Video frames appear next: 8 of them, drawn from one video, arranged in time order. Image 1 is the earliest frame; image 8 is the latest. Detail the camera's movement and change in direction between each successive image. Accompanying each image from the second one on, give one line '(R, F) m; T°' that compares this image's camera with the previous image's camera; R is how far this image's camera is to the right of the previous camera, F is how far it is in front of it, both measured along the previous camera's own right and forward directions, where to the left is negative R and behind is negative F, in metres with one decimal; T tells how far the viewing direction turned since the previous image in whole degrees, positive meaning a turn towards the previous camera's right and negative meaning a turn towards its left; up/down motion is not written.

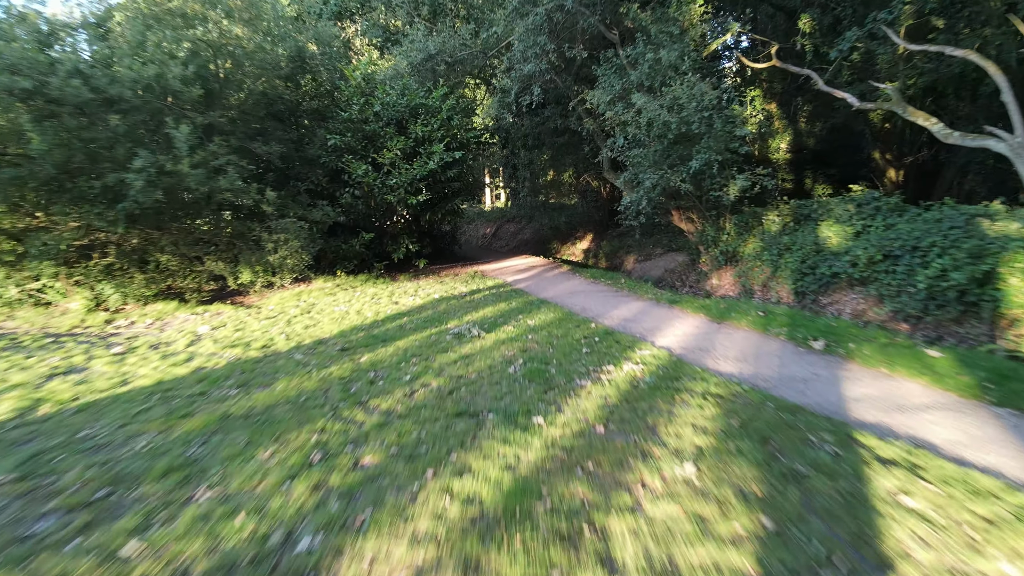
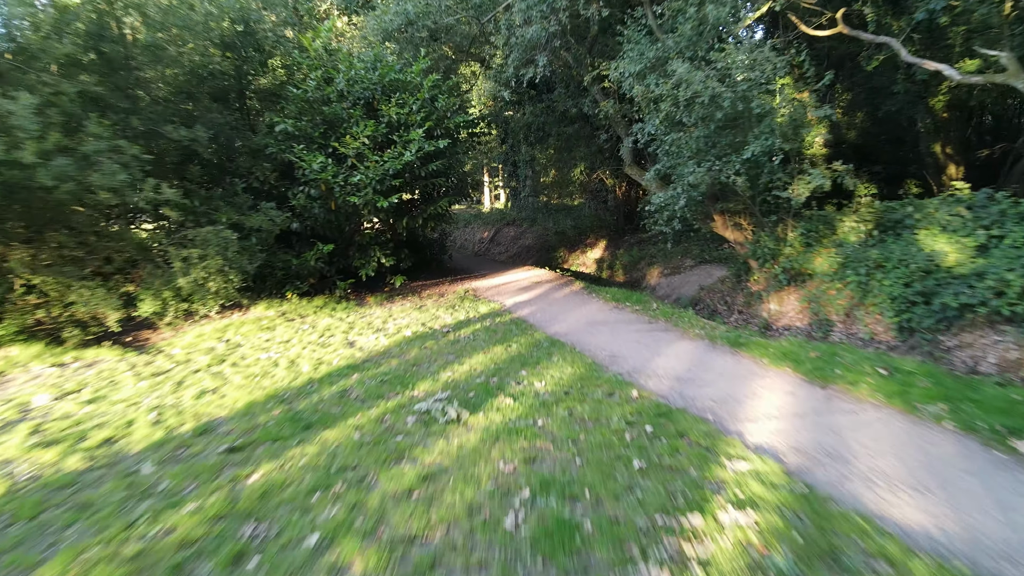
(0.0, +3.1) m; 0°
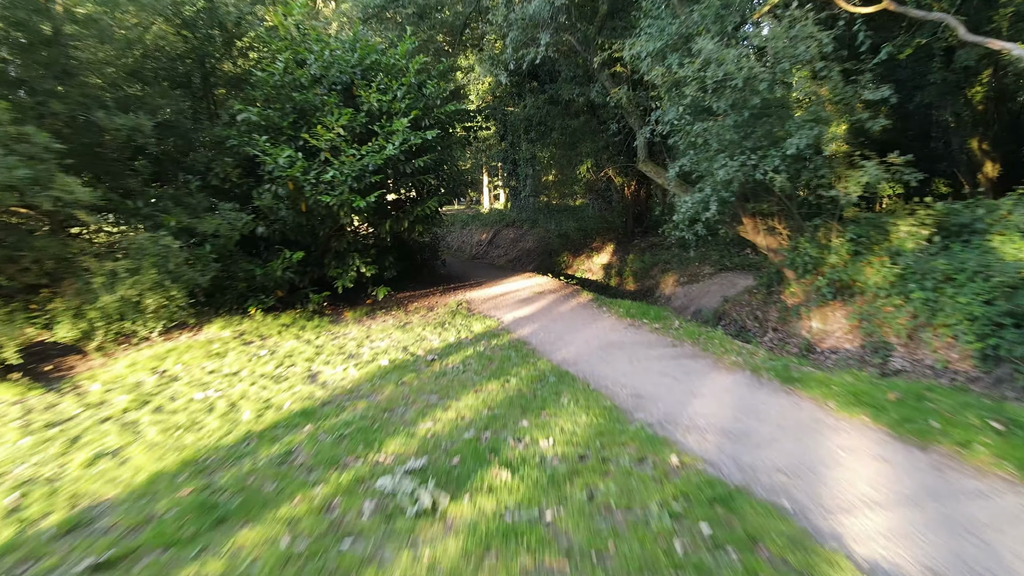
(0.0, +1.5) m; 0°
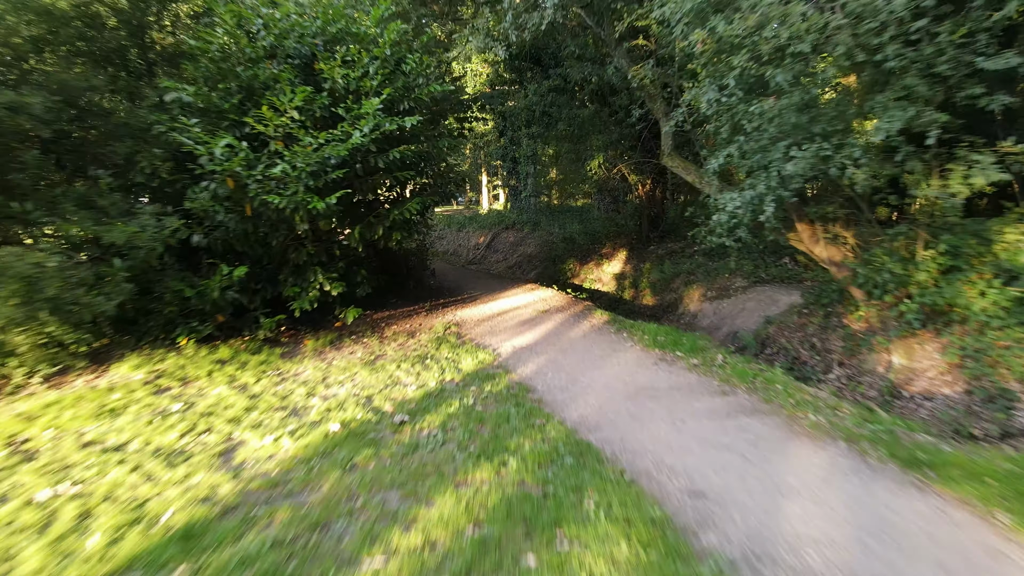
(0.0, +2.0) m; 0°
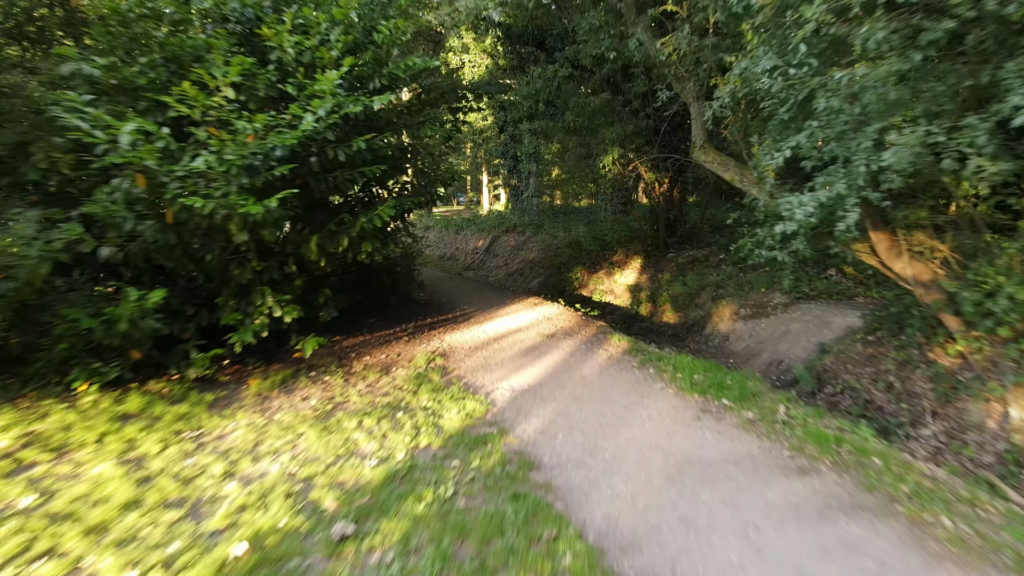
(0.0, +1.8) m; 0°
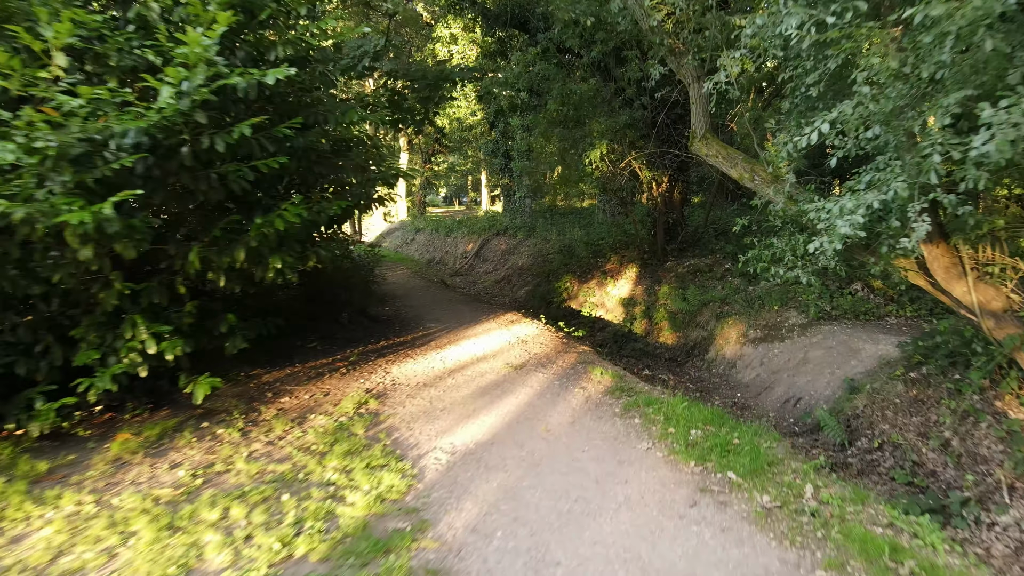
(+0.4, +1.5) m; 0°
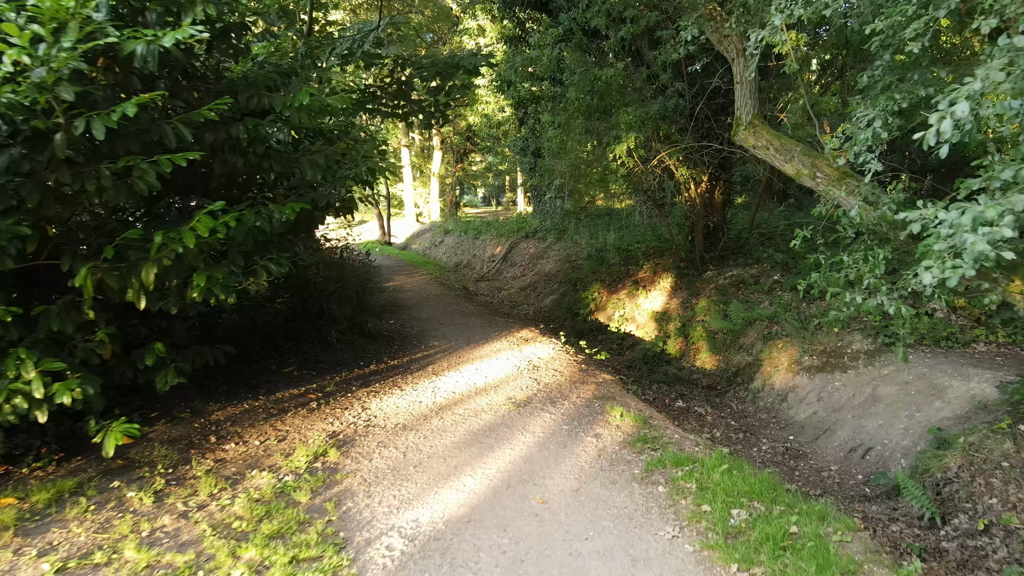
(+0.3, +1.2) m; -3°
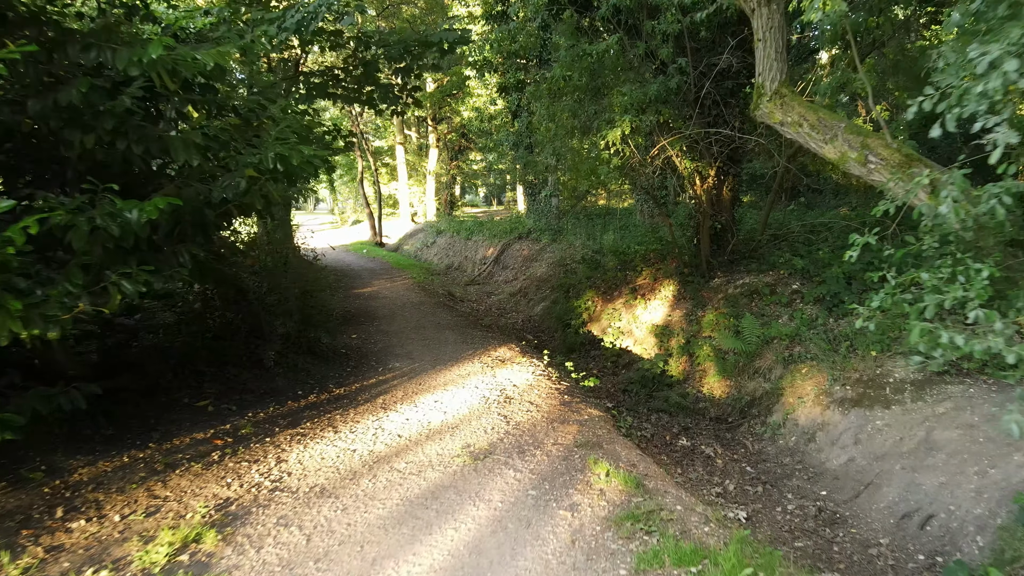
(+0.3, +1.3) m; 0°
